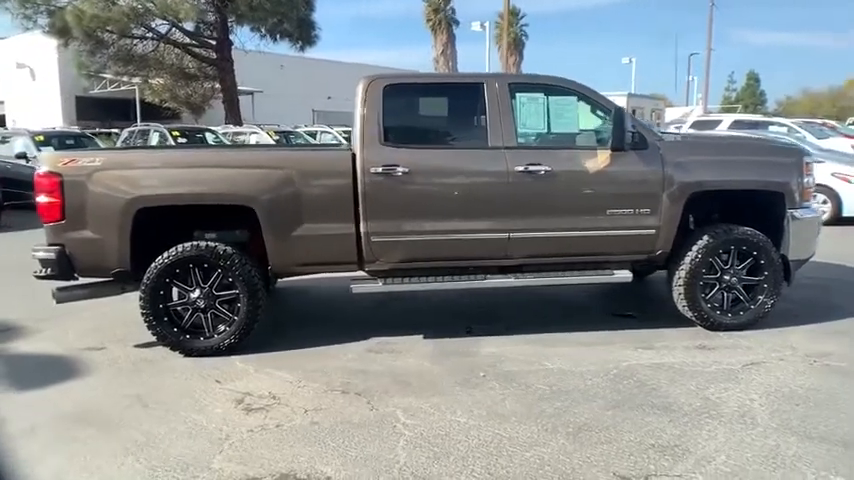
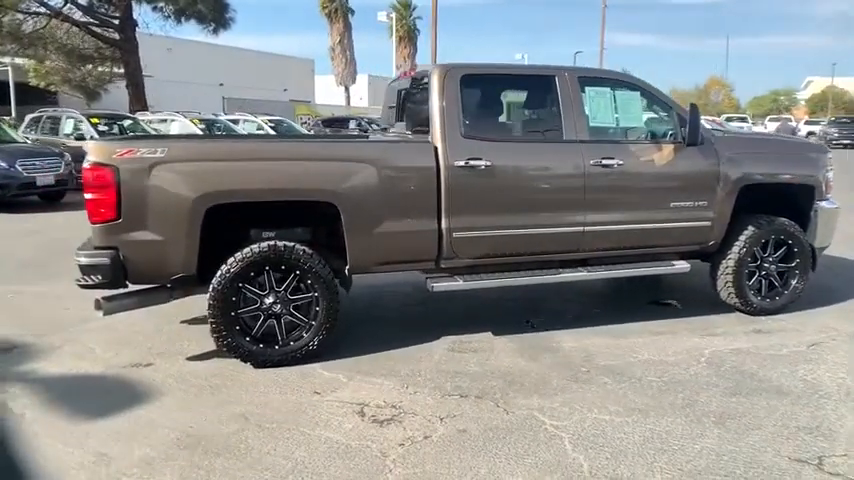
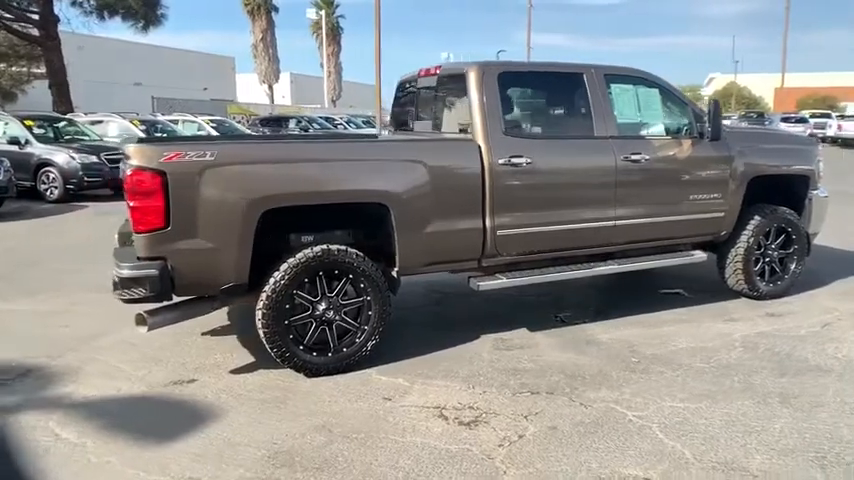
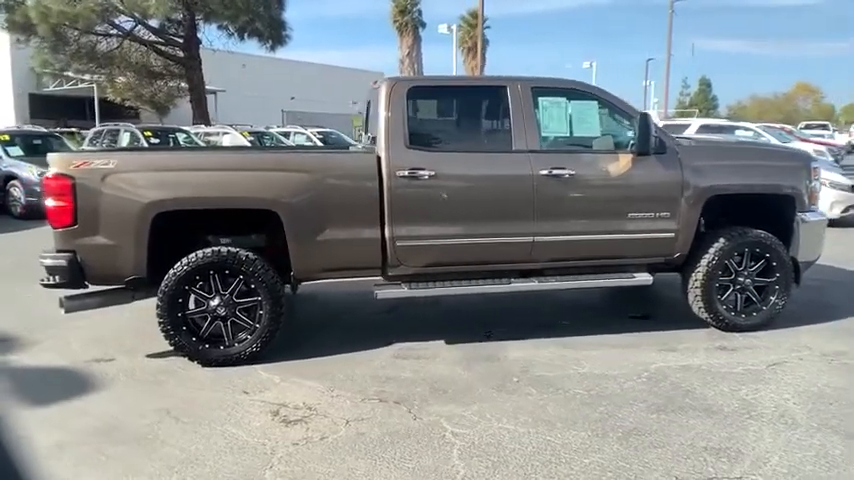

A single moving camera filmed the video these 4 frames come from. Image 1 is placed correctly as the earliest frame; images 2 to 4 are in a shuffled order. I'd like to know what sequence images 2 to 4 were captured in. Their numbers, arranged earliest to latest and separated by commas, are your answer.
4, 2, 3
